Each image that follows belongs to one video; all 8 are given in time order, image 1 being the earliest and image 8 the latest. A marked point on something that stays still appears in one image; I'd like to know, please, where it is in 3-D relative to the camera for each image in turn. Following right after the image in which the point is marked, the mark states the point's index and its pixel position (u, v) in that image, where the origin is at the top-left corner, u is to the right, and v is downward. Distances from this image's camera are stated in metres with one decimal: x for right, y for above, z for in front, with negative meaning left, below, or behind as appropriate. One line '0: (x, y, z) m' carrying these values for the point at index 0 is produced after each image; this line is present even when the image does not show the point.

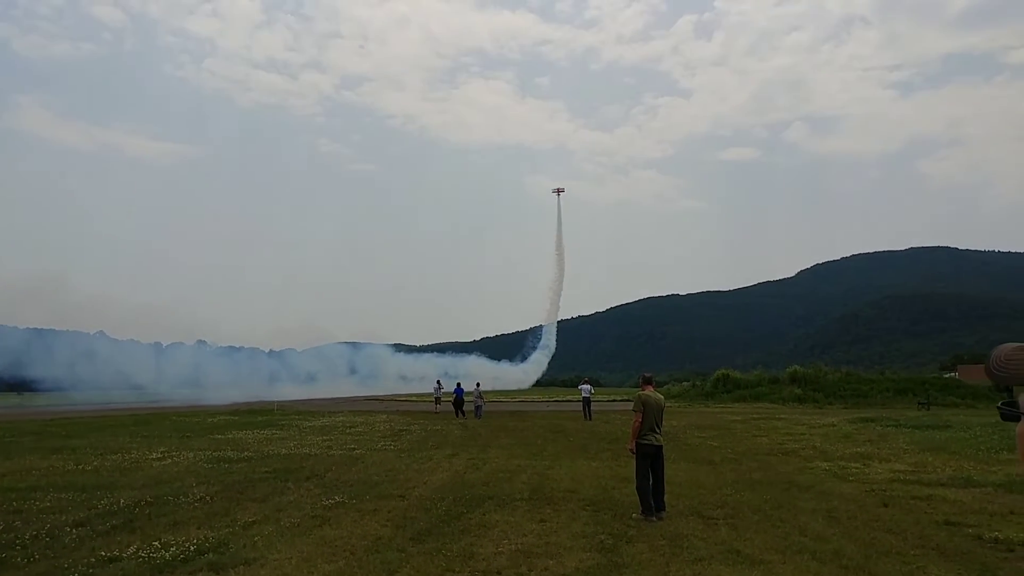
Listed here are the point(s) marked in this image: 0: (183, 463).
0: (-7.5, -4.0, +19.6) m
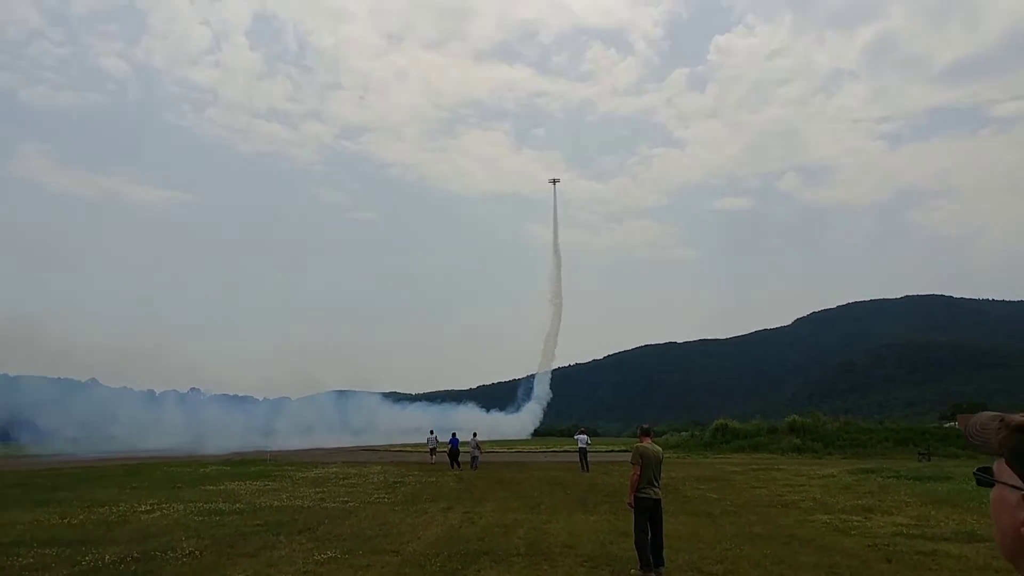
0: (-7.6, -5.1, +19.2) m
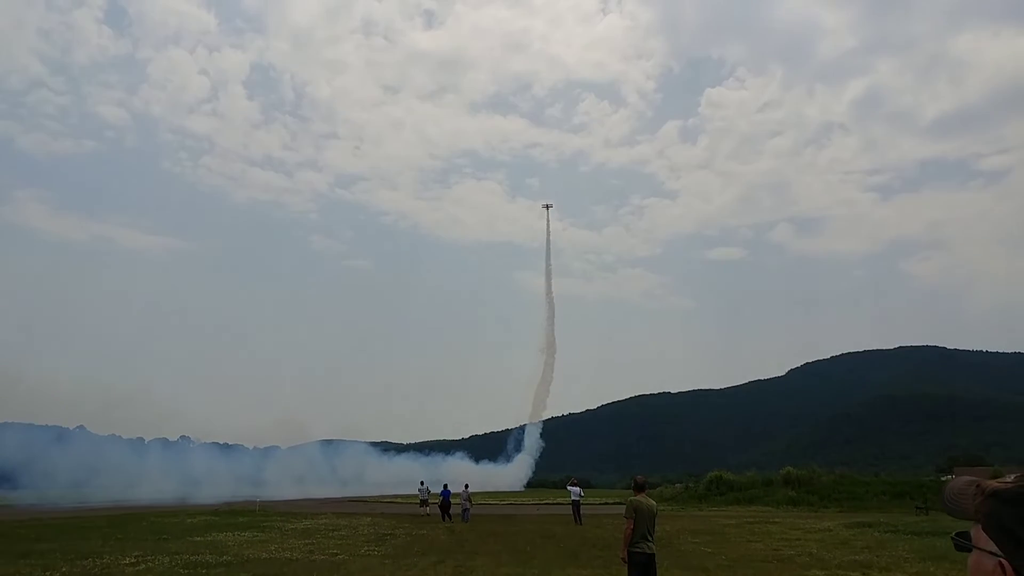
0: (-7.7, -6.1, +18.8) m
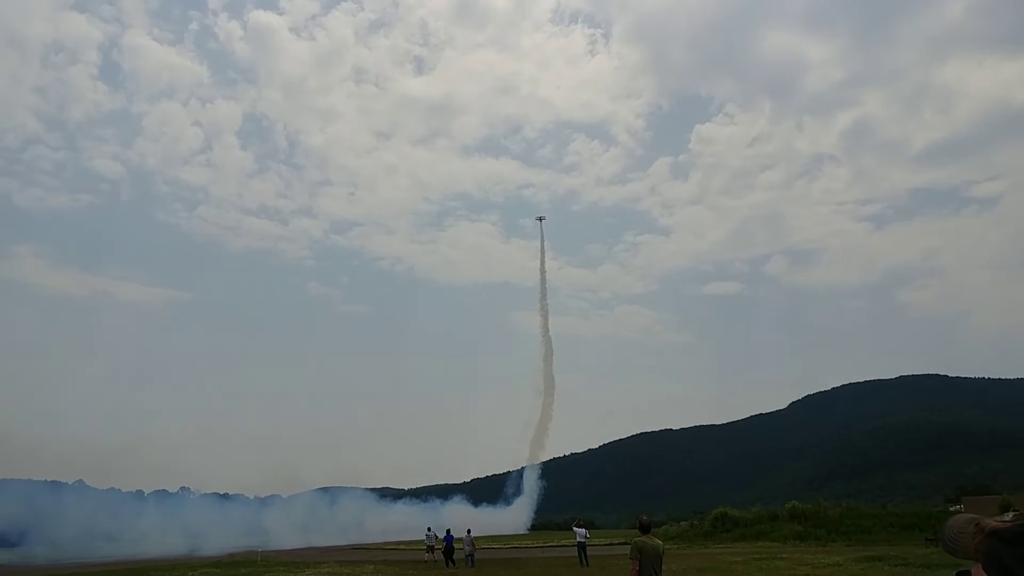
0: (-7.6, -7.2, +18.5) m
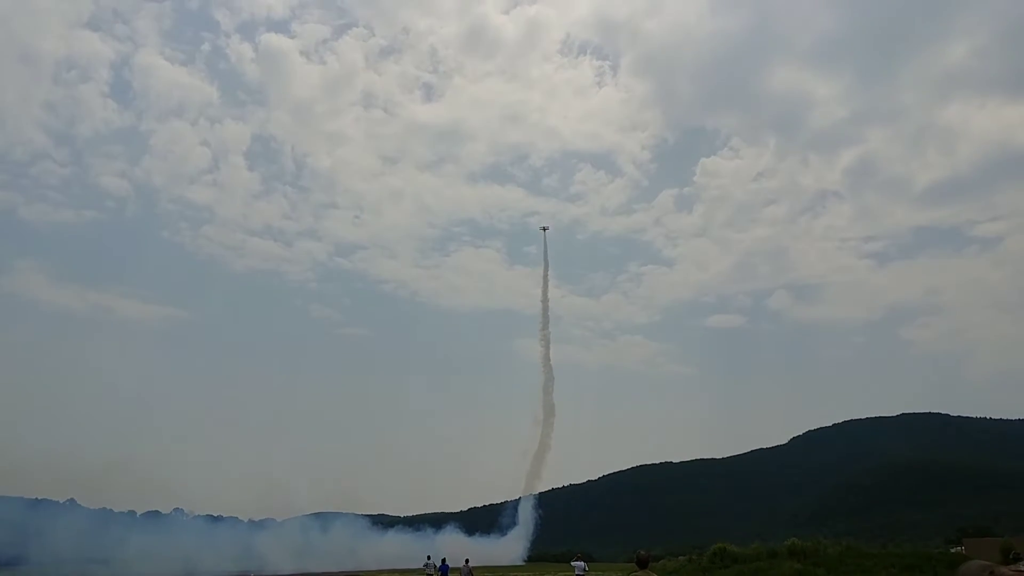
0: (+4.7, -3.4, +17.8) m
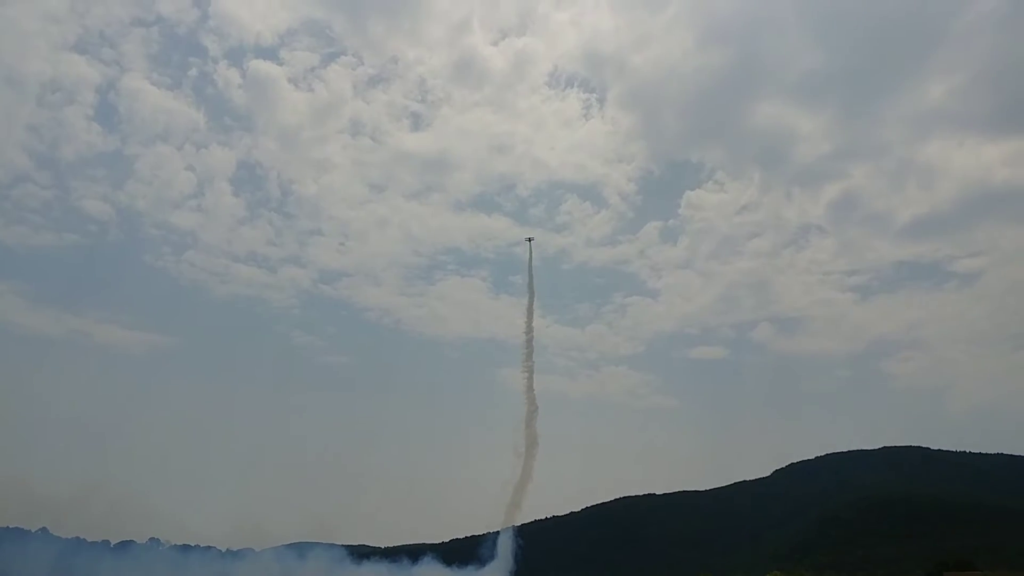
0: (+20.7, -5.3, +14.4) m
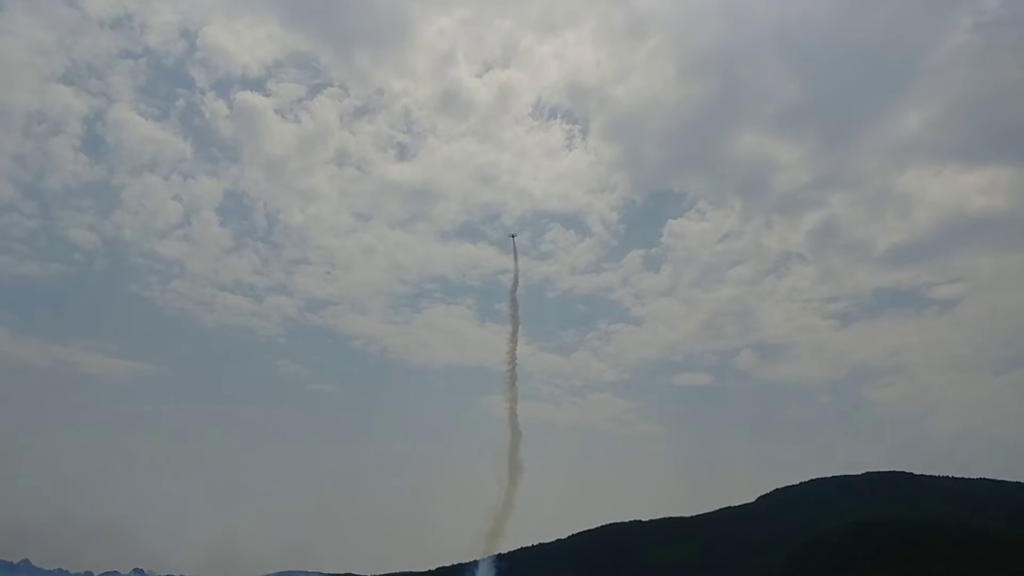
0: (+14.5, +7.0, +39.6) m
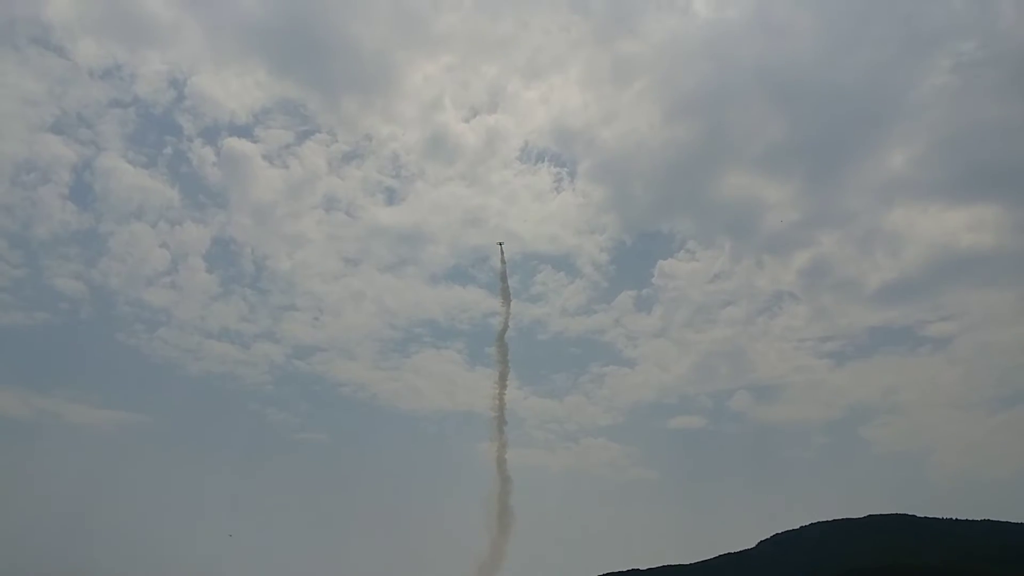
0: (+9.9, +12.0, +15.1) m
